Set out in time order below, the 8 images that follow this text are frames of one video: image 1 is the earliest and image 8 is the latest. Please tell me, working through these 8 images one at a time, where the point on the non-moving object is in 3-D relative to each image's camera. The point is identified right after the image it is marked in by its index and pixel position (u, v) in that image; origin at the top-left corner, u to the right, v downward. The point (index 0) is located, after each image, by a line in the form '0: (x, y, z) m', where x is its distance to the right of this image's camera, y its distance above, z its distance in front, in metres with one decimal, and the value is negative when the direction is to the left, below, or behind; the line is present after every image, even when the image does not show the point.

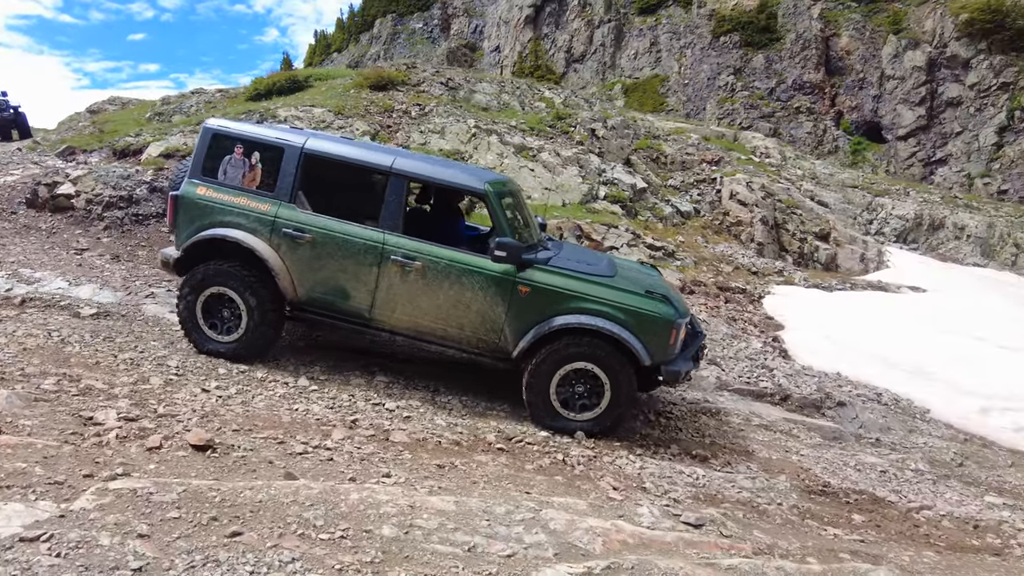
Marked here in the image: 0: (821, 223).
0: (+7.3, +1.6, +15.9) m
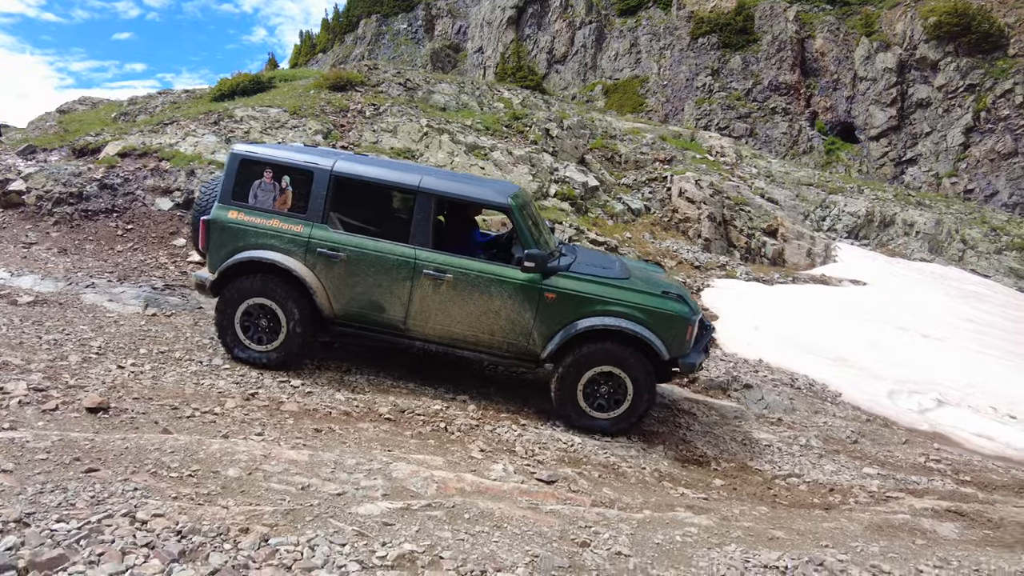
0: (+6.3, +1.7, +16.4) m
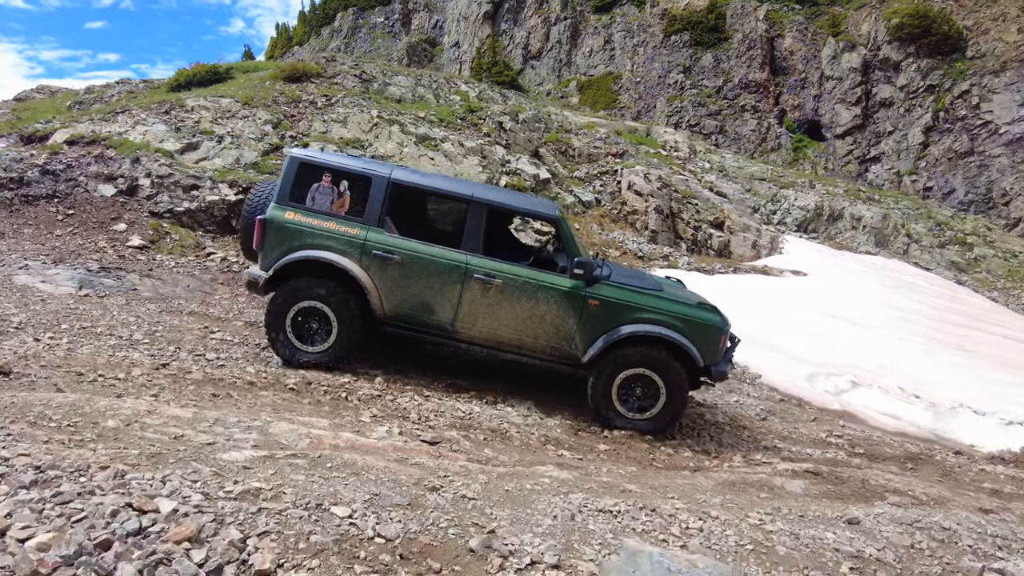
0: (+5.2, +1.9, +16.9) m
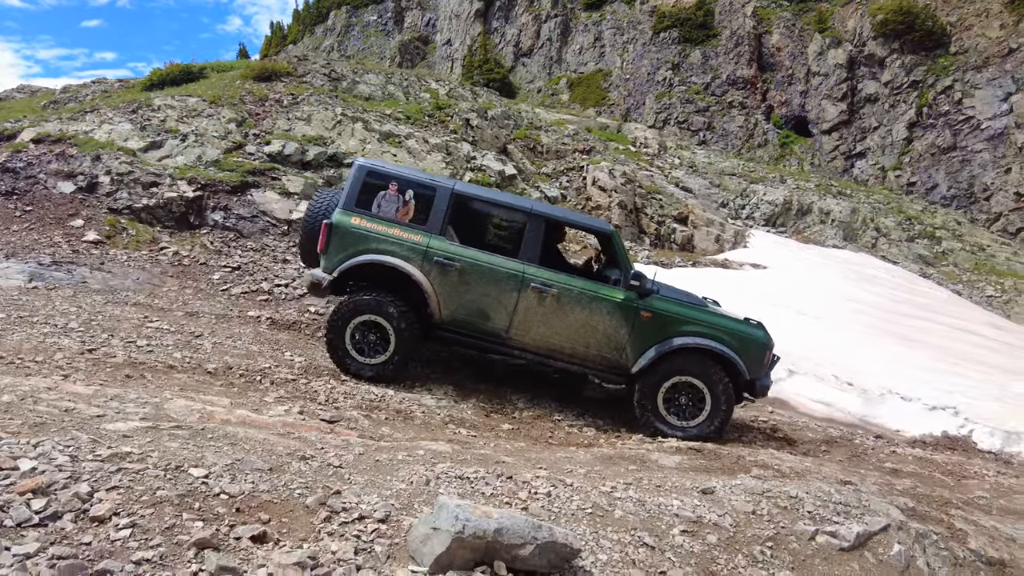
0: (+4.4, +2.1, +17.2) m
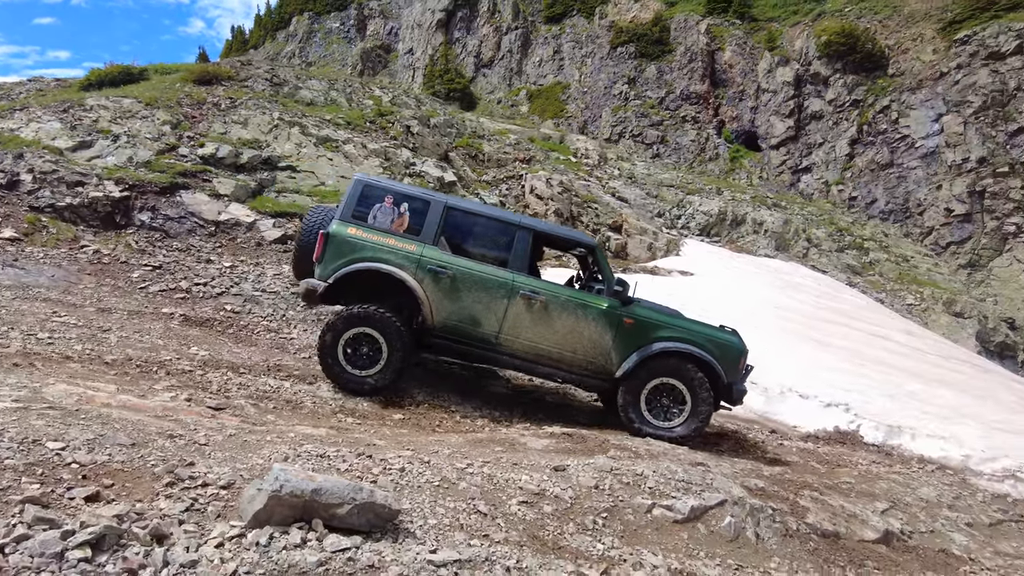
0: (+2.8, +1.9, +17.8) m
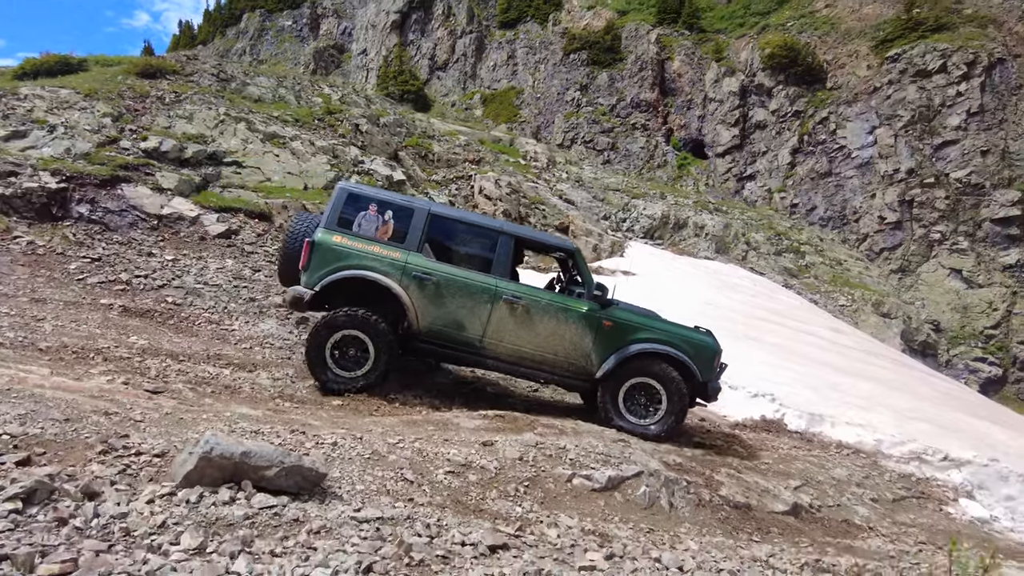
0: (+1.4, +2.0, +18.2) m
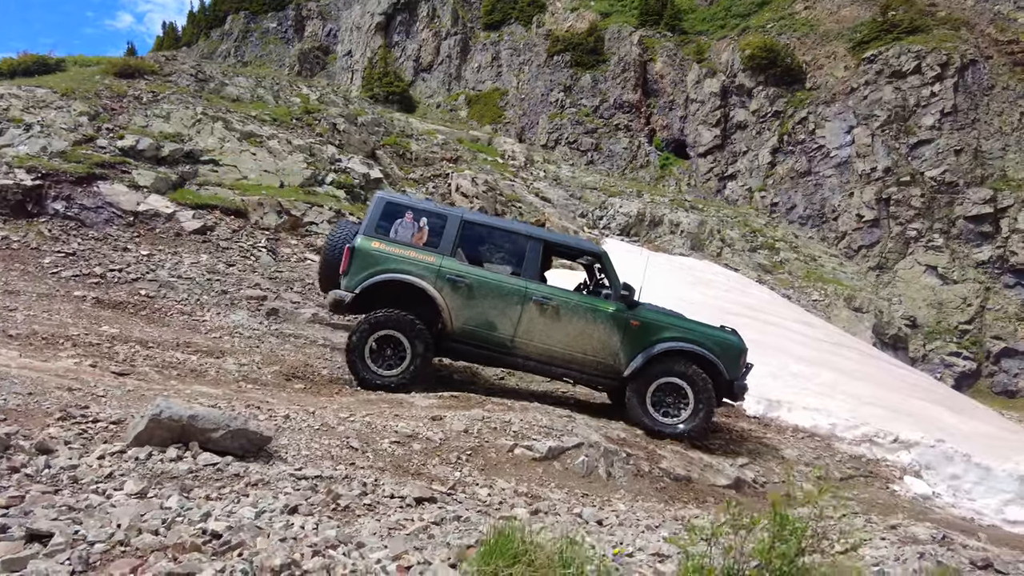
0: (+0.8, +2.1, +18.5) m
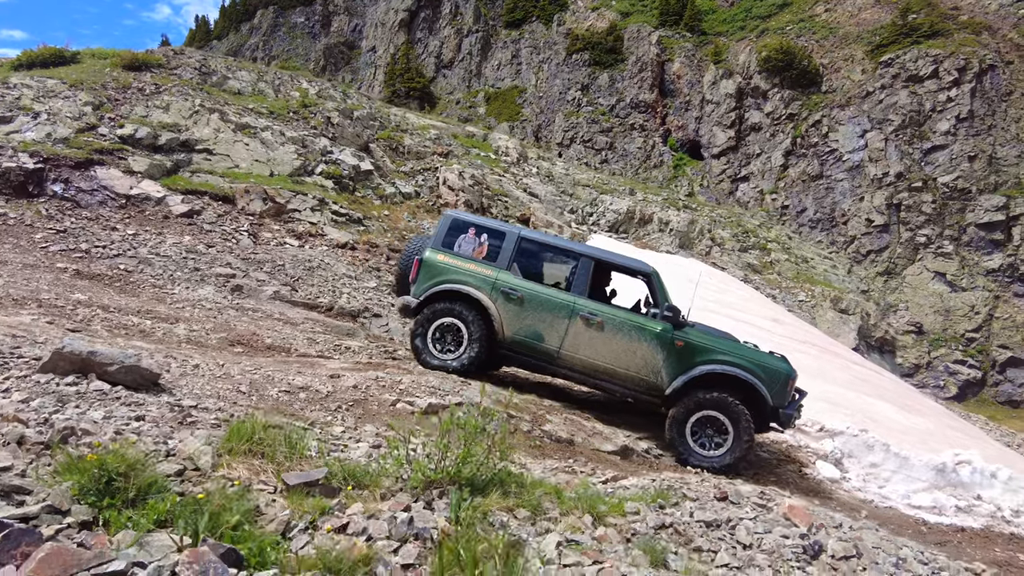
0: (+0.4, +2.3, +19.2) m
